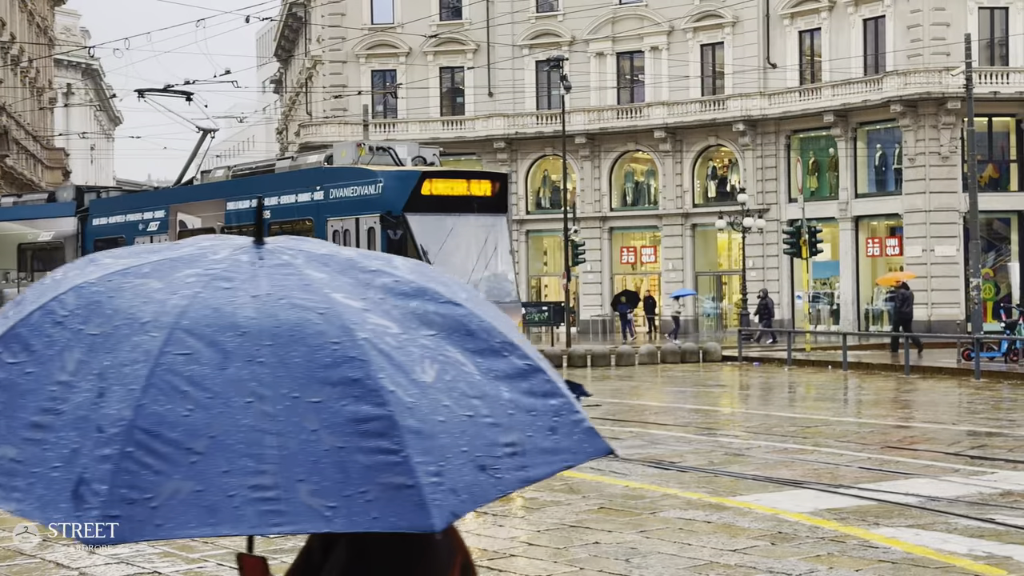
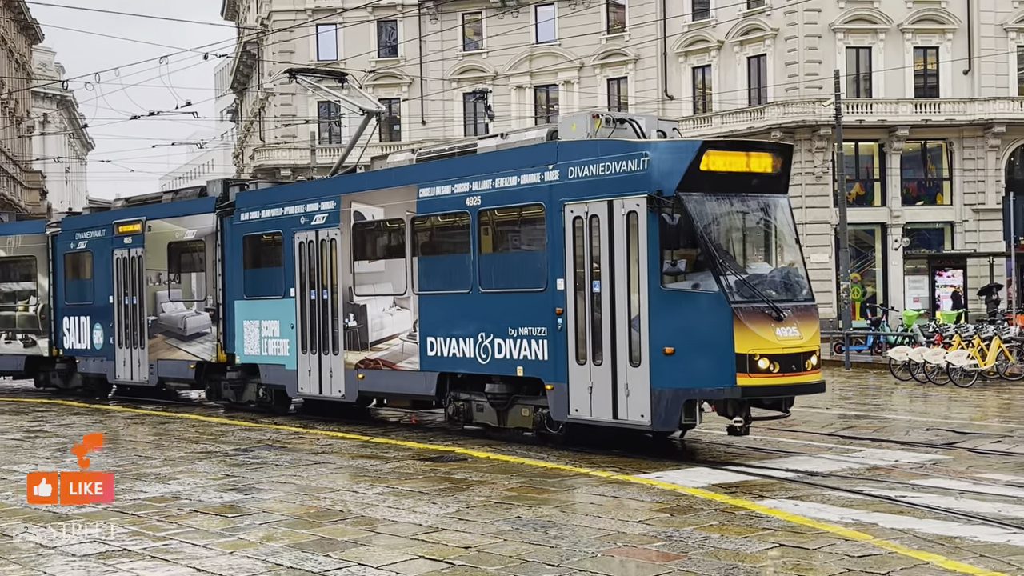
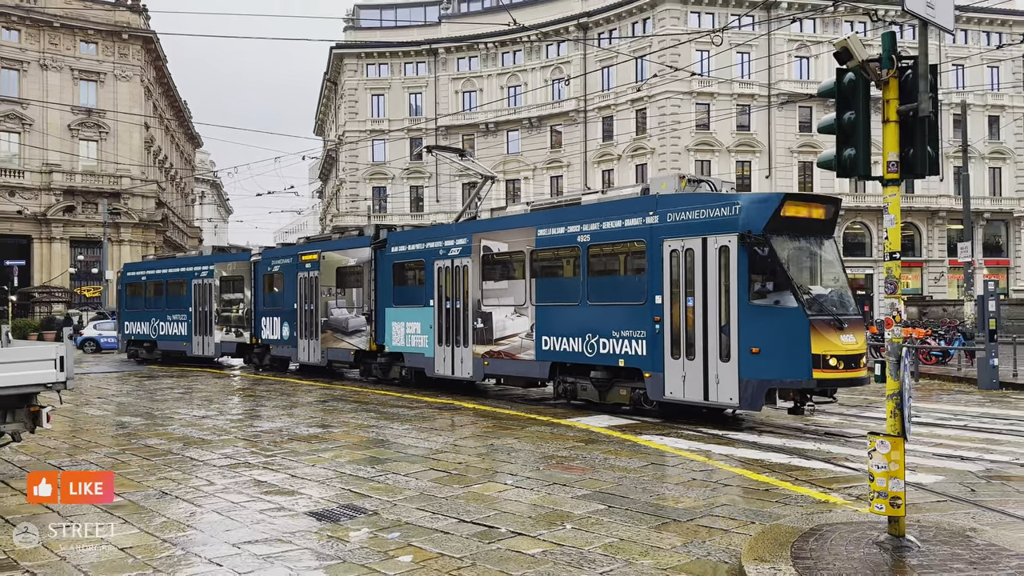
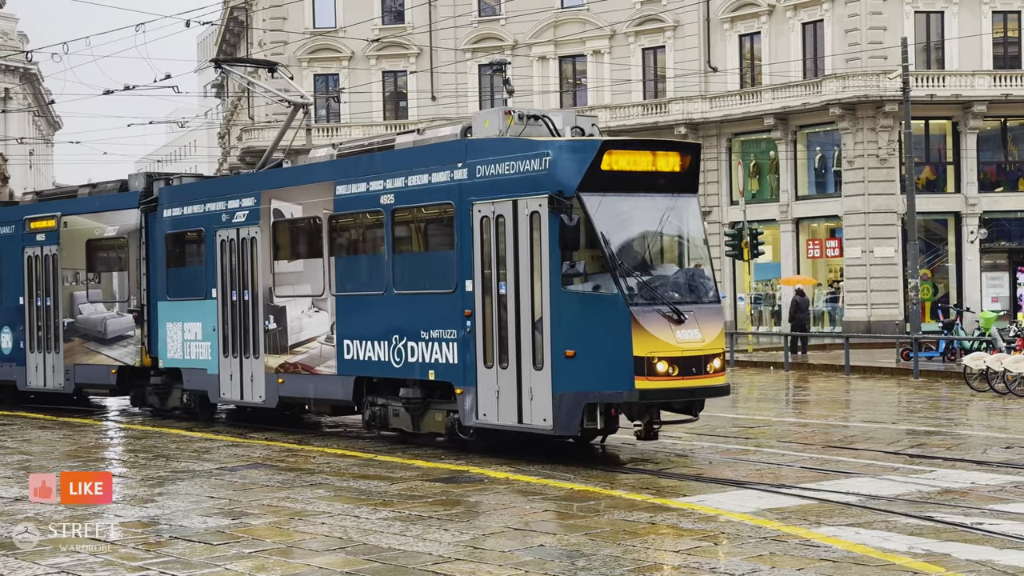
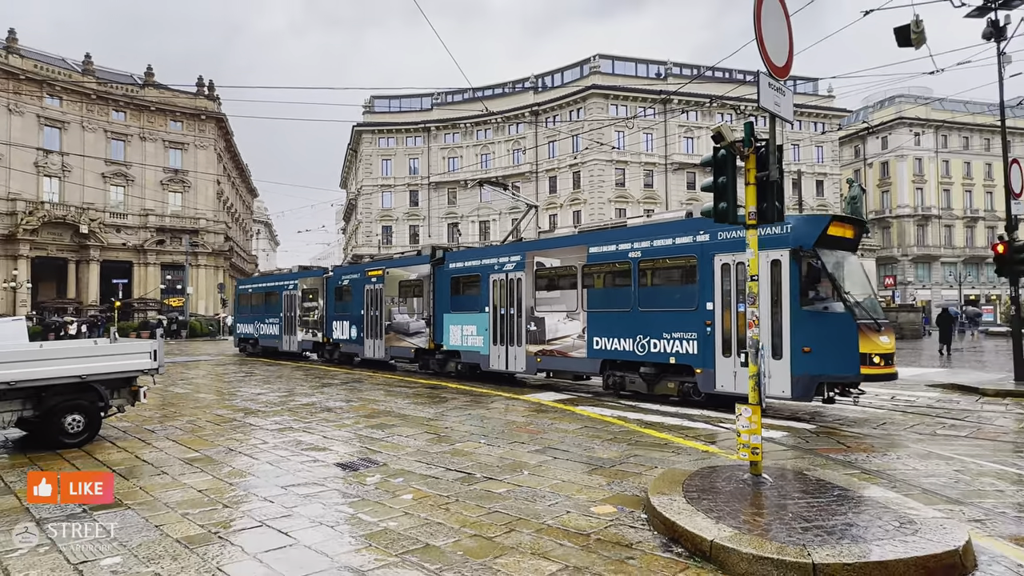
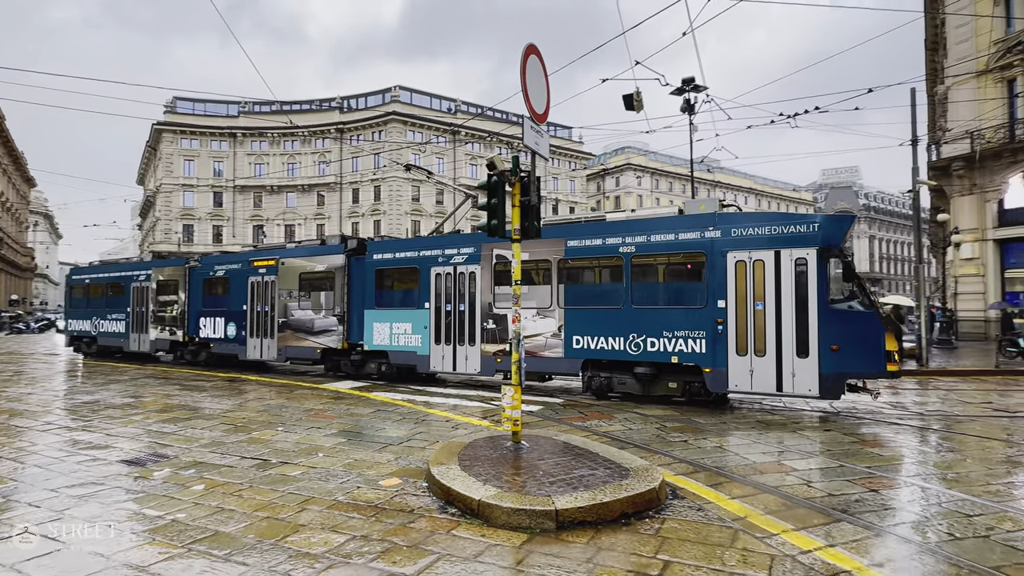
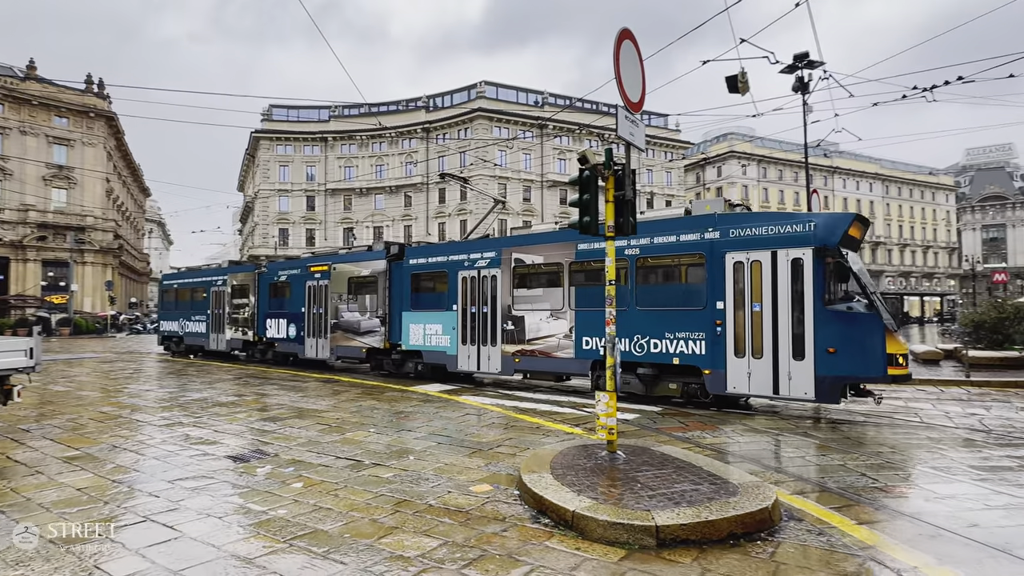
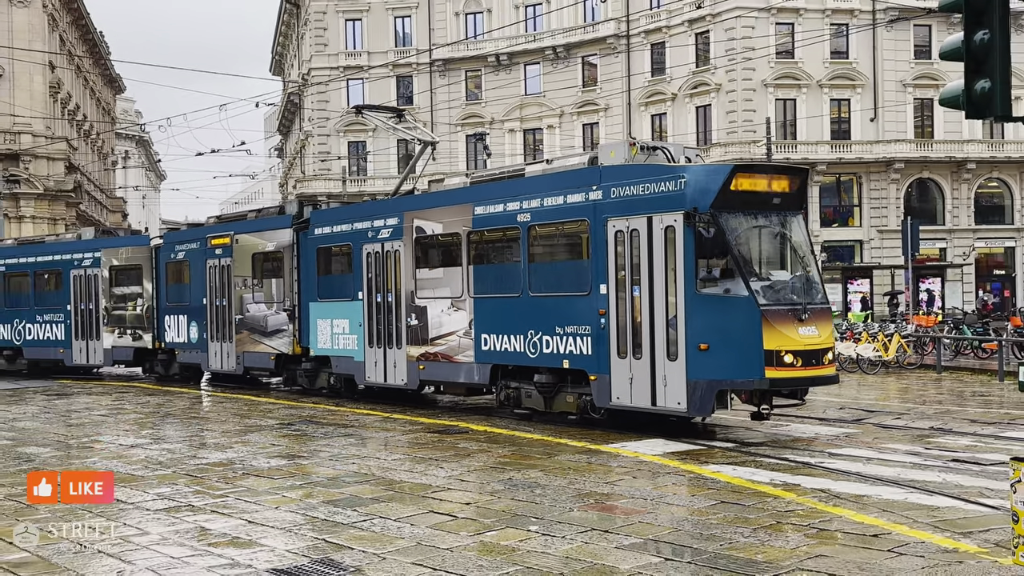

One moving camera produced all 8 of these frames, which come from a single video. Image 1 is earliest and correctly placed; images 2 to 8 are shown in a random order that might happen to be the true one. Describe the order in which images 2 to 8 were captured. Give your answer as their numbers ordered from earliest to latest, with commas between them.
4, 2, 8, 3, 5, 7, 6
